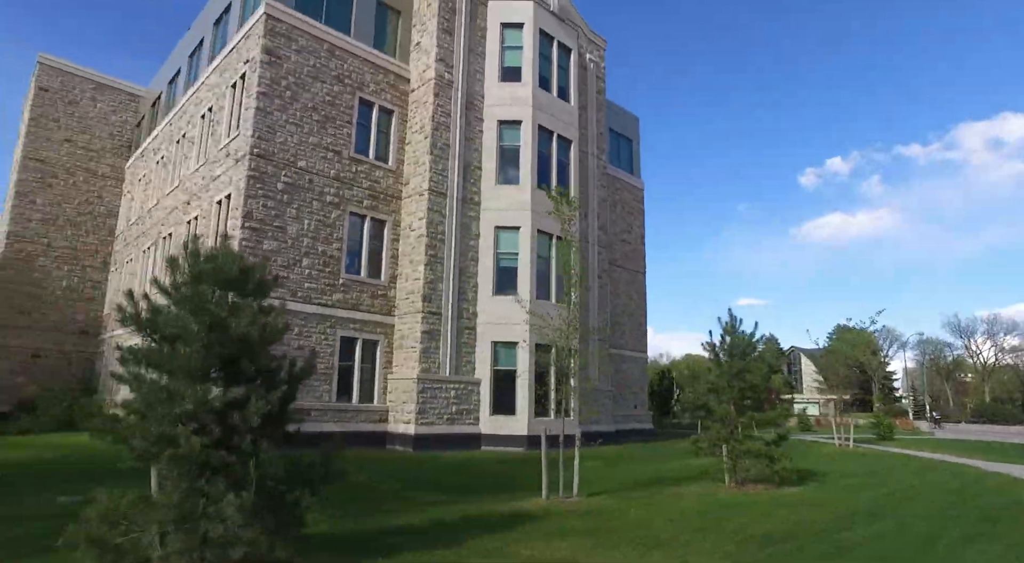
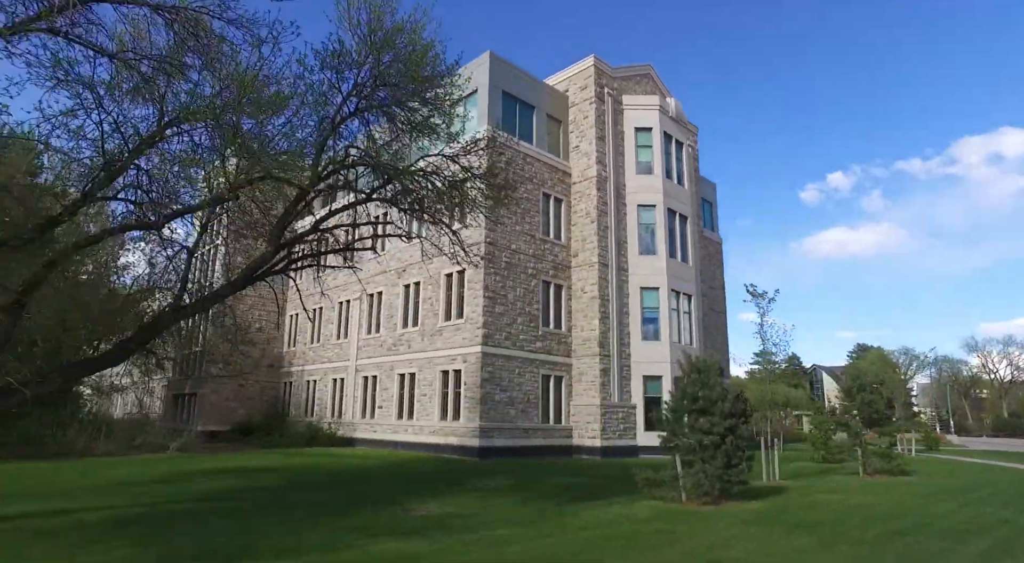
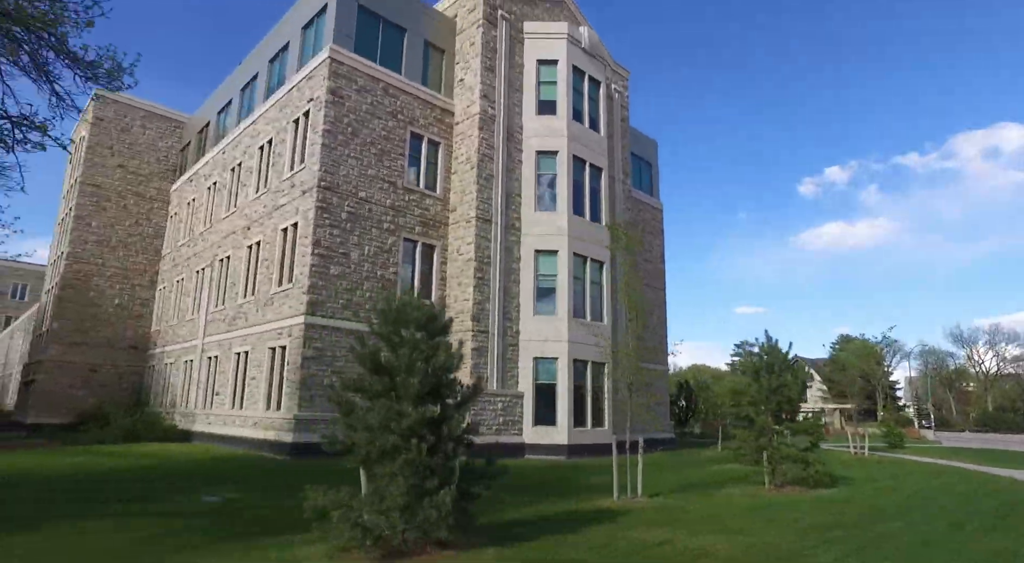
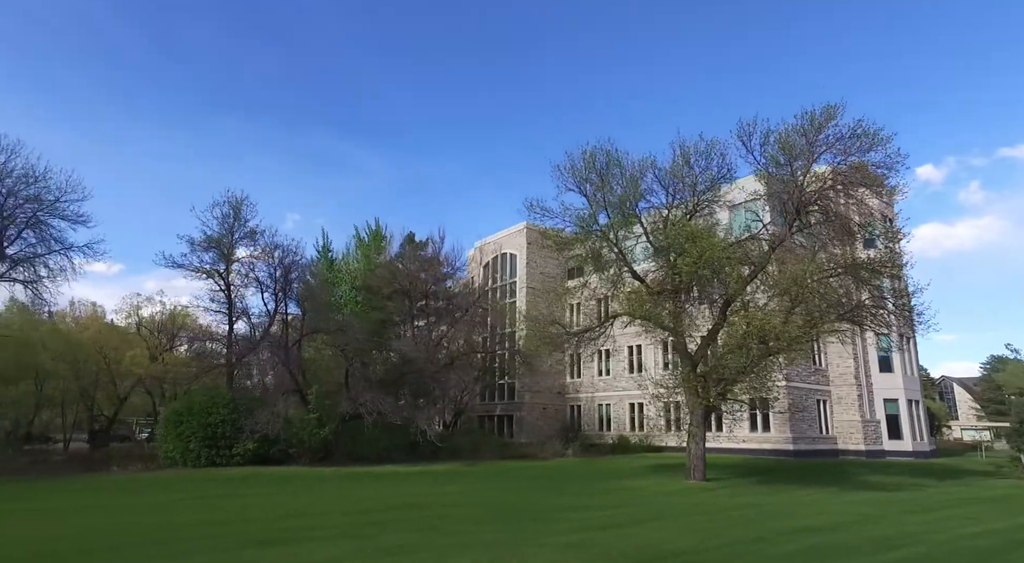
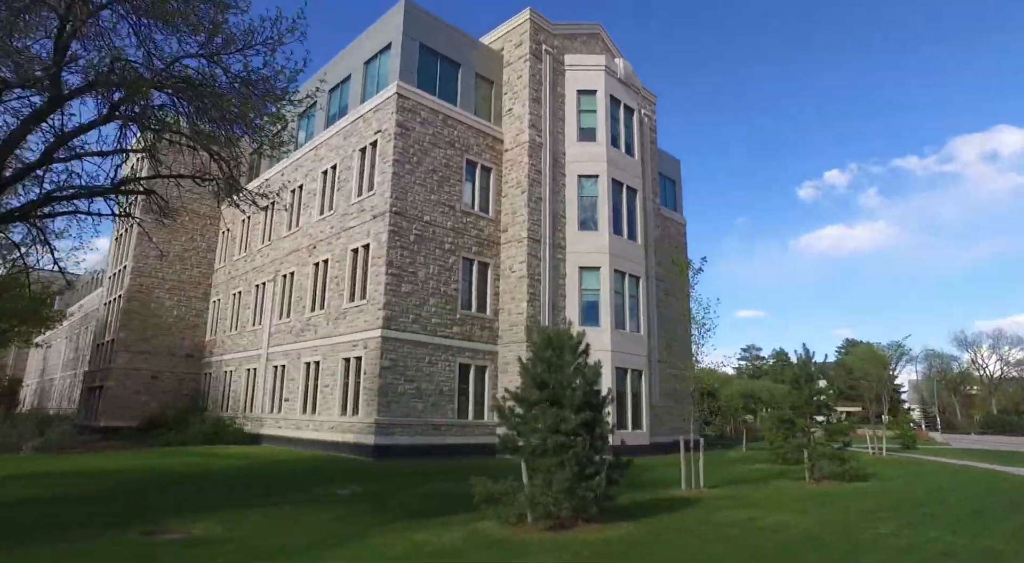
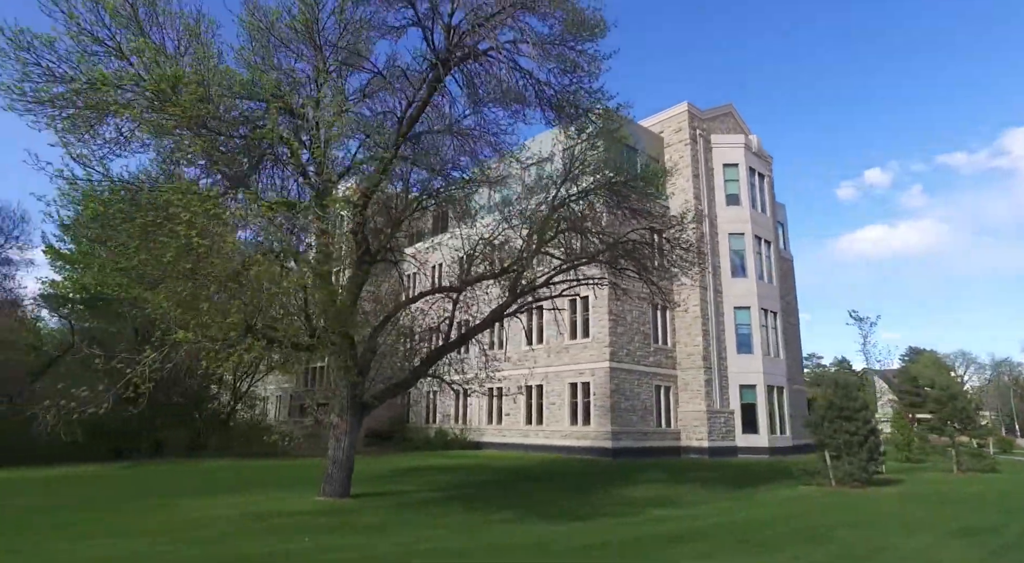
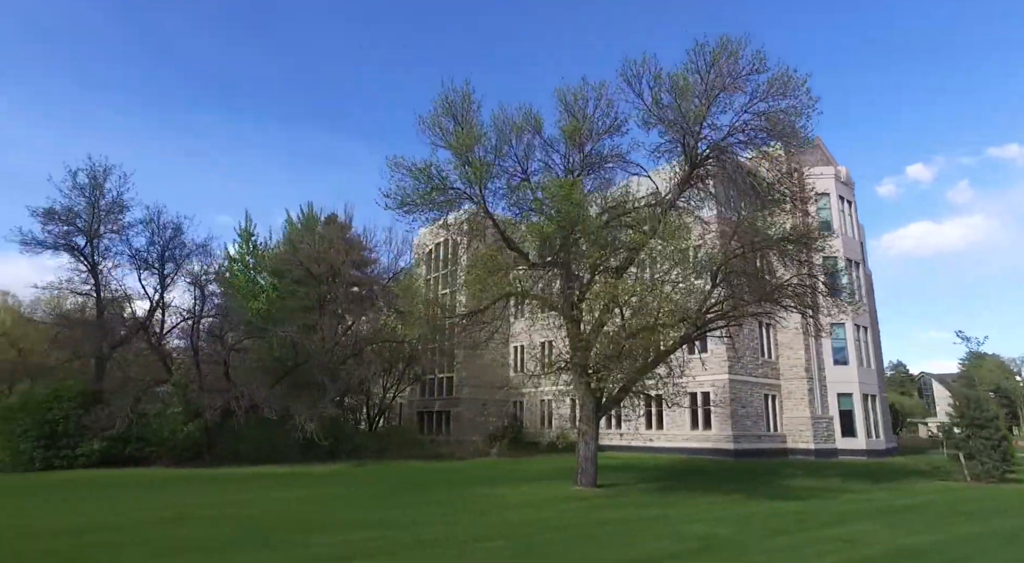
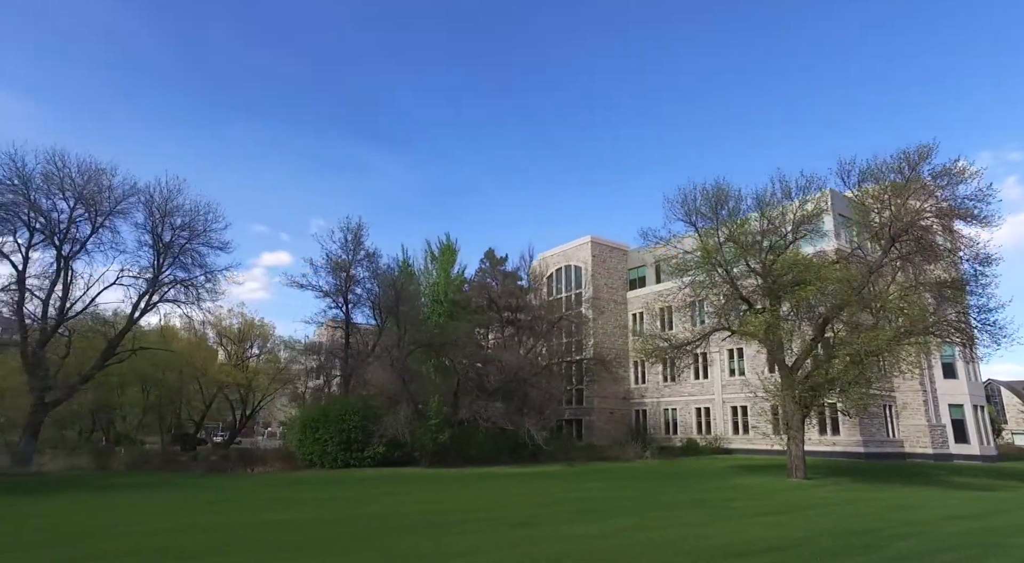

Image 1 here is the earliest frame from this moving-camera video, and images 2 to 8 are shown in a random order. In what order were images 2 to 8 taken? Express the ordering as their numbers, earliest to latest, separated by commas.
3, 5, 2, 6, 7, 4, 8
